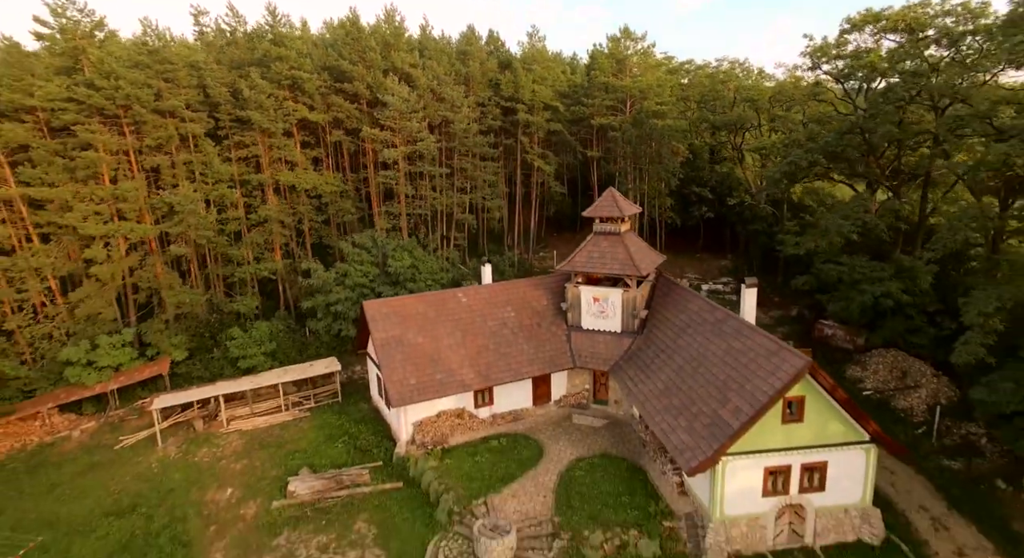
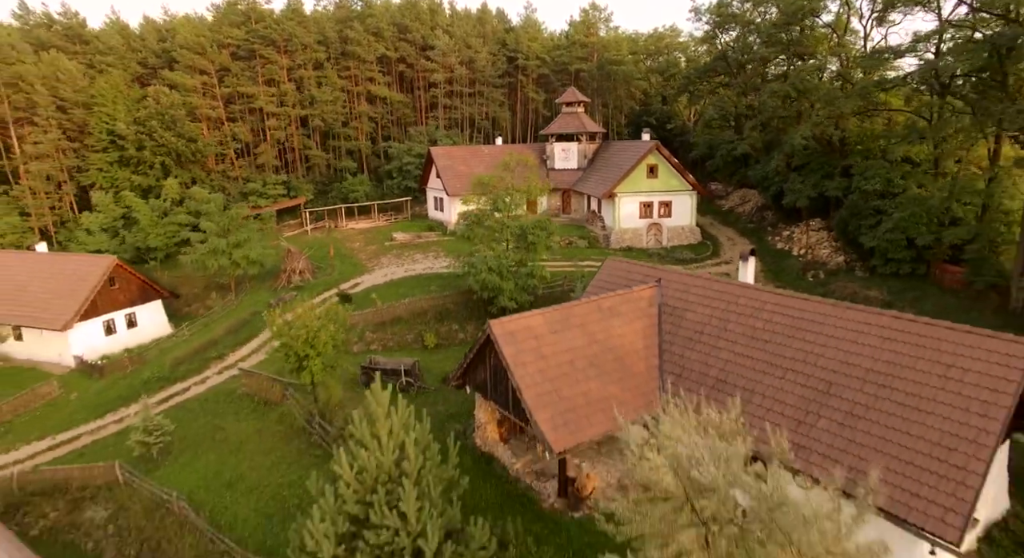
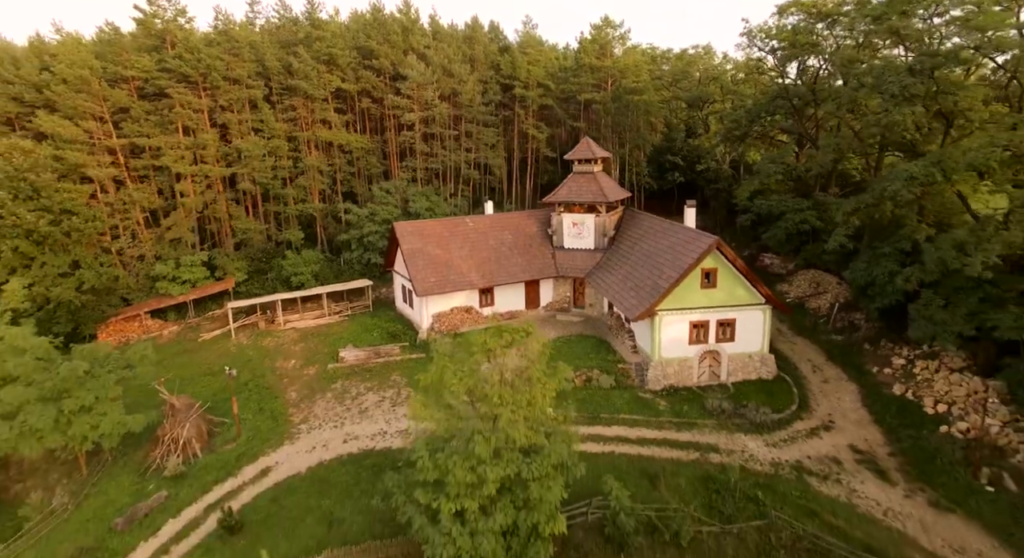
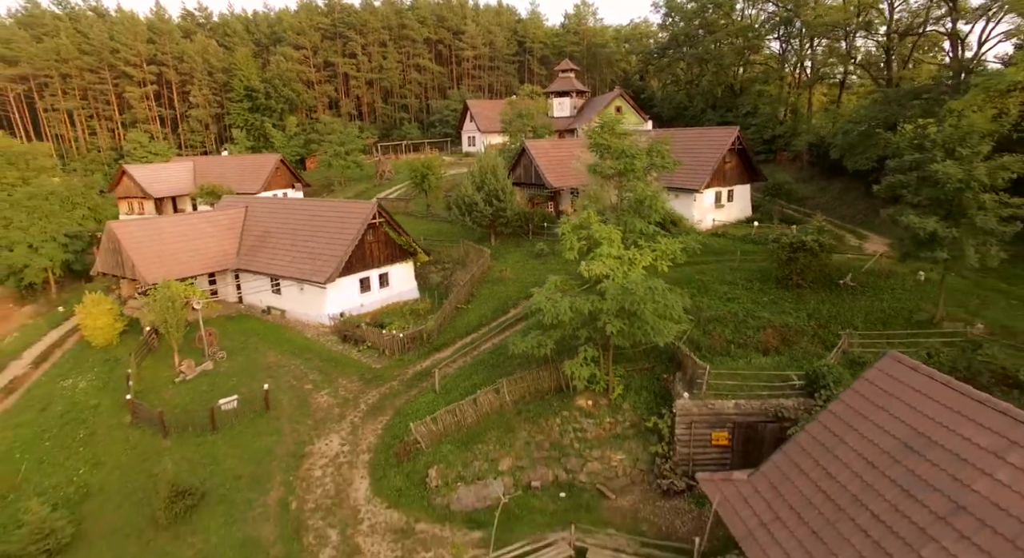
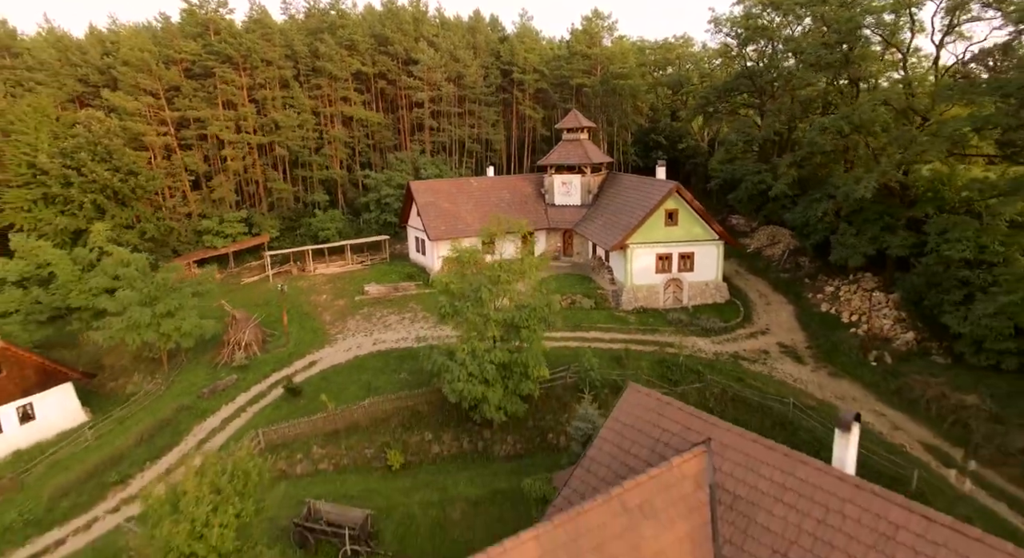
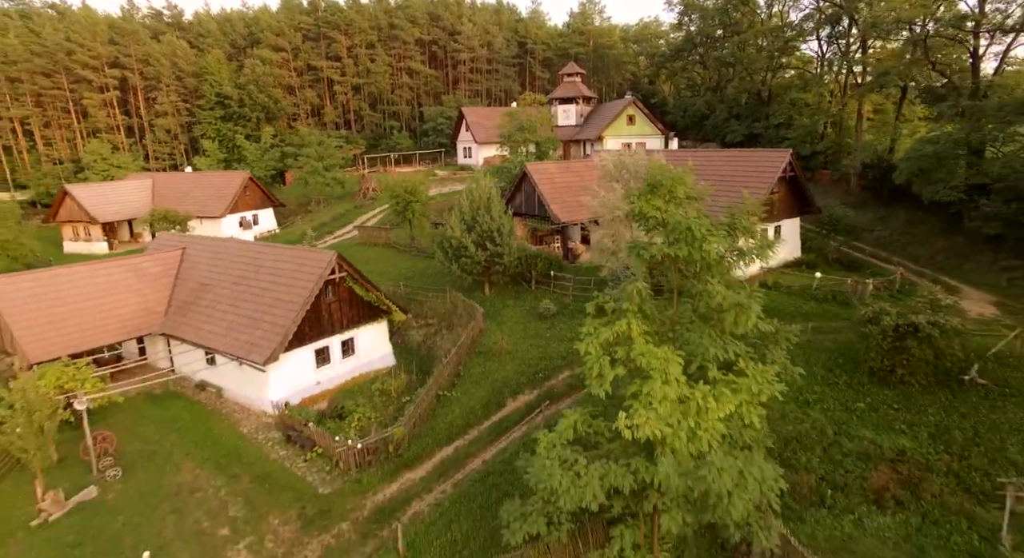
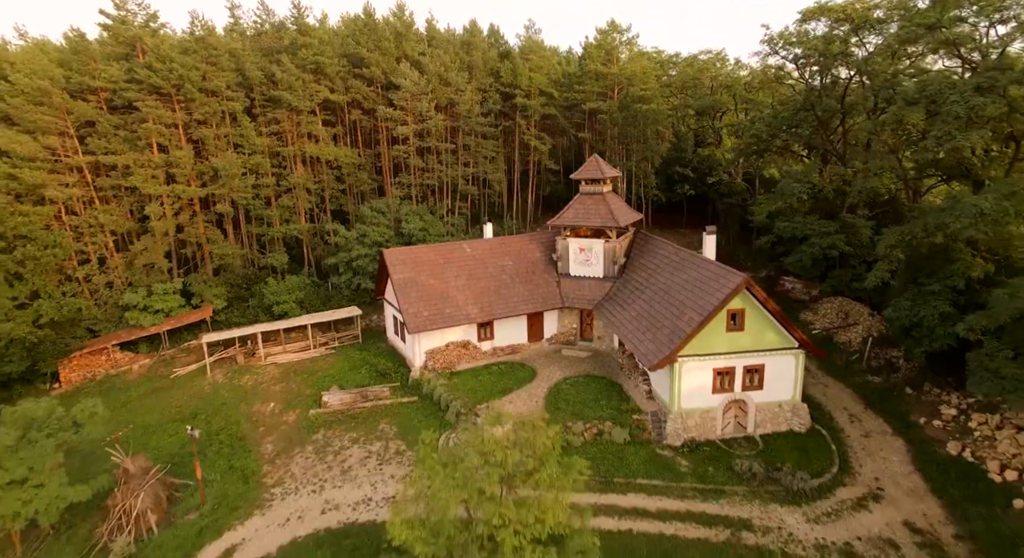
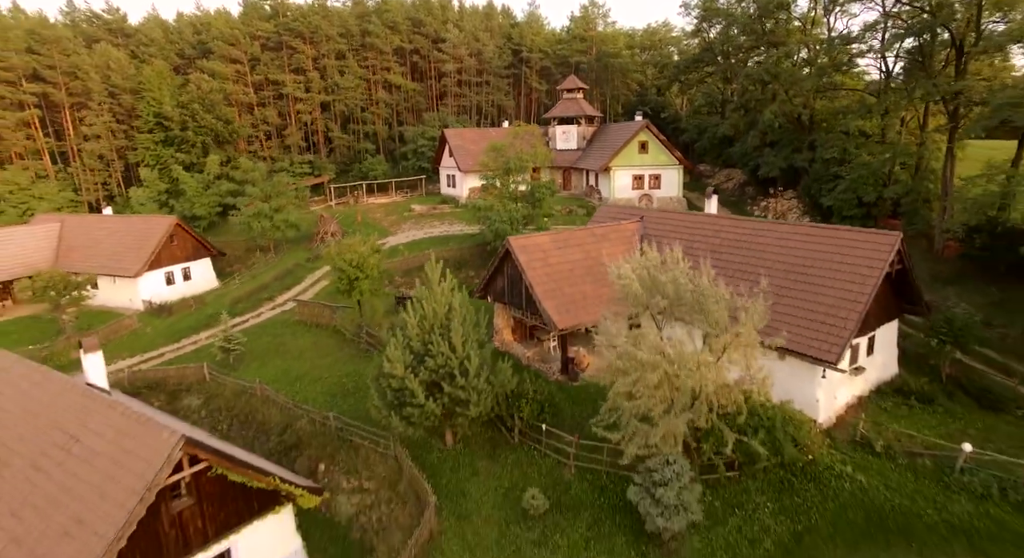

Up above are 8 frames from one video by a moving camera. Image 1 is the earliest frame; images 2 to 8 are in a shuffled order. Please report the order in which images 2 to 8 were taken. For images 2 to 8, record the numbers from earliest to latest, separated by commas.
7, 3, 5, 2, 8, 6, 4
